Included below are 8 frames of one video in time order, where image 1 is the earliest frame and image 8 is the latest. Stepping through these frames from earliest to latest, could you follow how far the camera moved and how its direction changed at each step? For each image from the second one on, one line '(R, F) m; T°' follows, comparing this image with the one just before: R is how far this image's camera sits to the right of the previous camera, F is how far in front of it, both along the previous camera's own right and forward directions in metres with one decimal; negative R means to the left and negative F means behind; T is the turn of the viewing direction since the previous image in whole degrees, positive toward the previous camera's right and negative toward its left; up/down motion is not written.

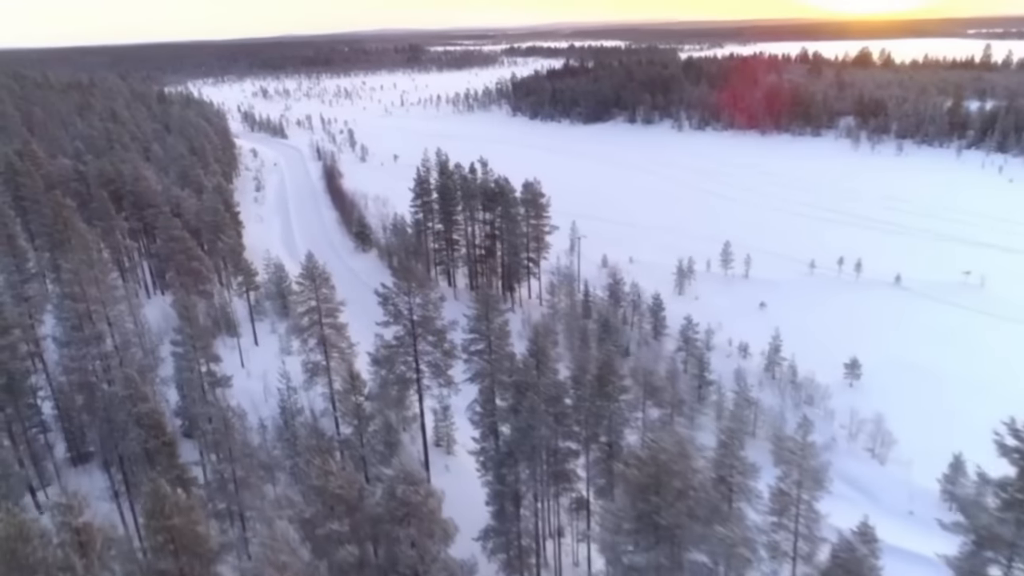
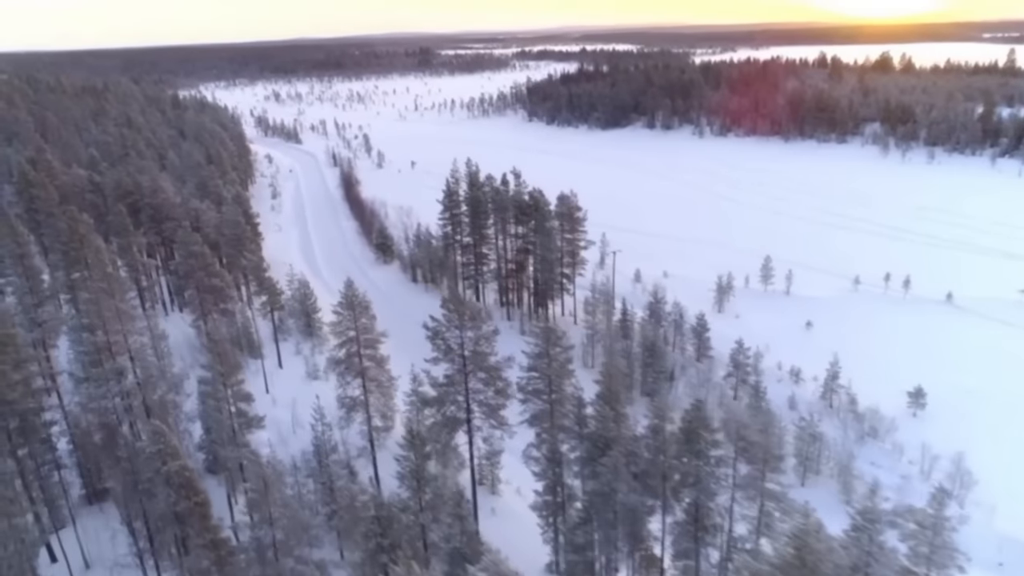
(-1.9, +2.6) m; -1°
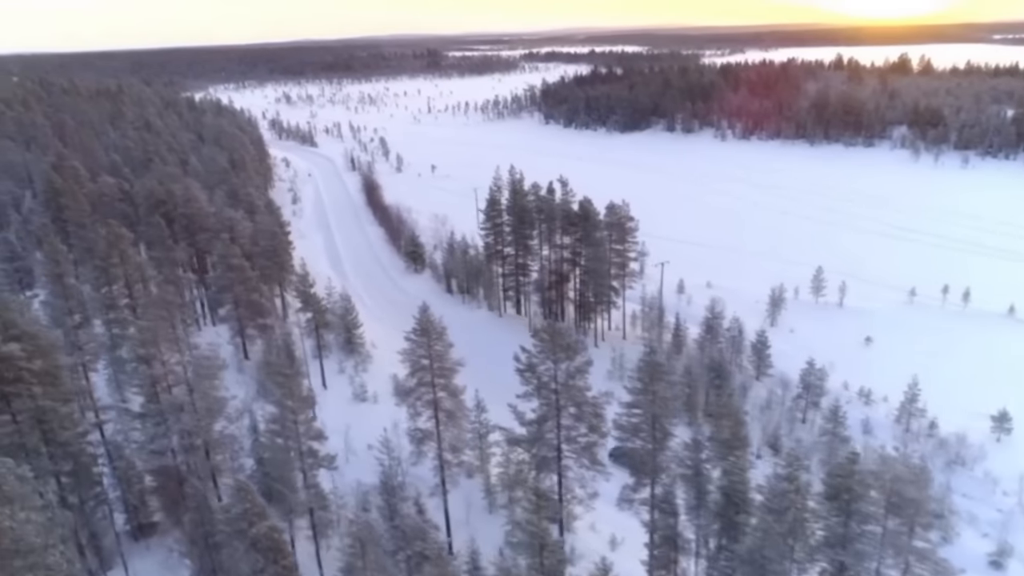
(-3.0, +2.3) m; 0°
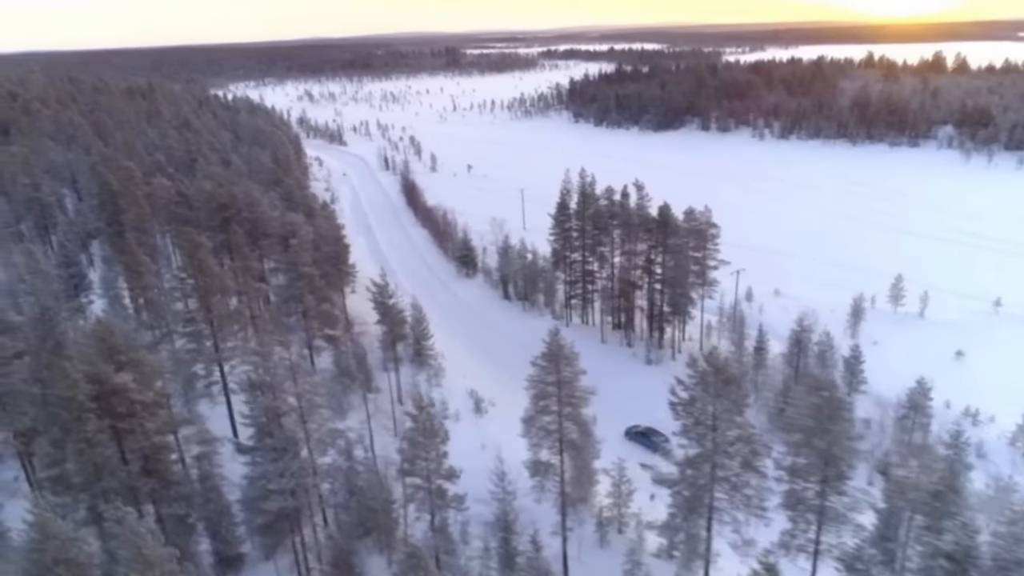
(-4.1, +2.3) m; -1°
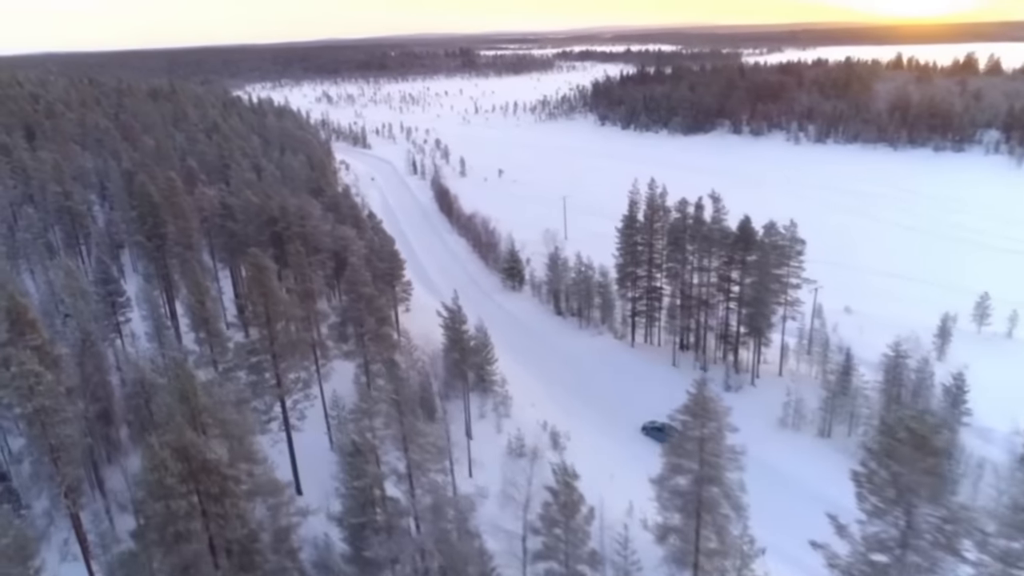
(-3.5, +3.3) m; -1°
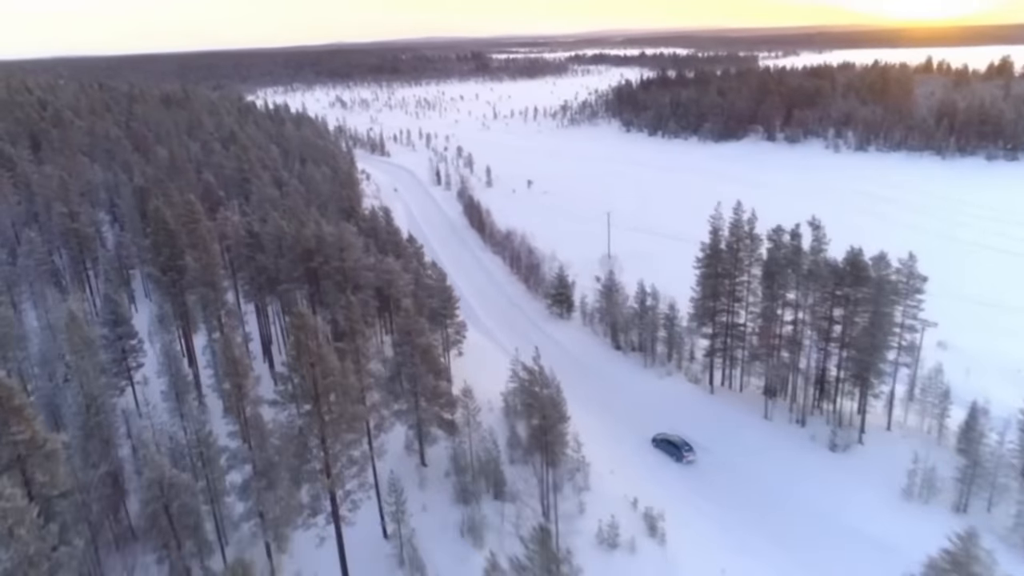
(-3.3, +5.7) m; -1°
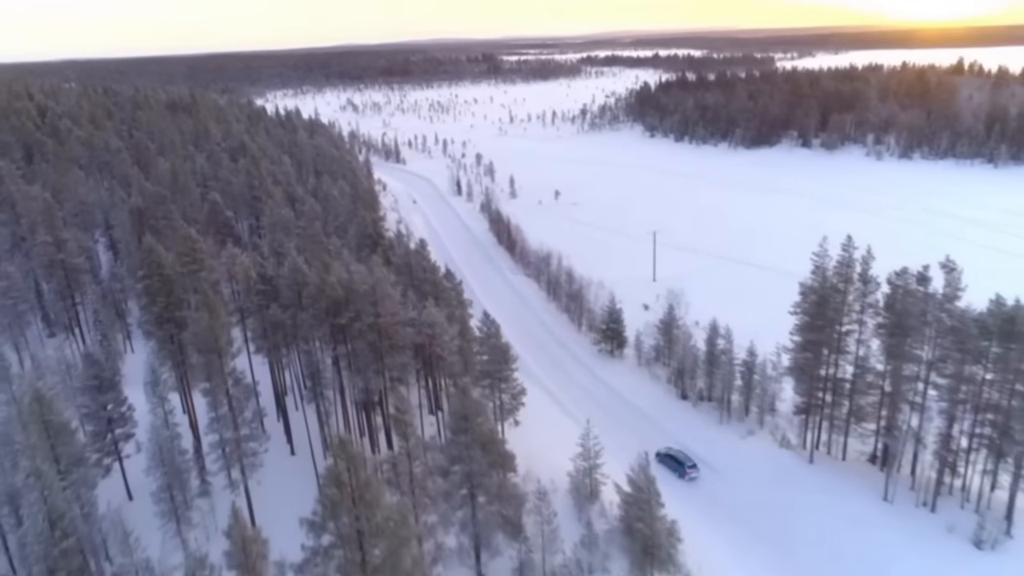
(-2.7, +6.6) m; -1°
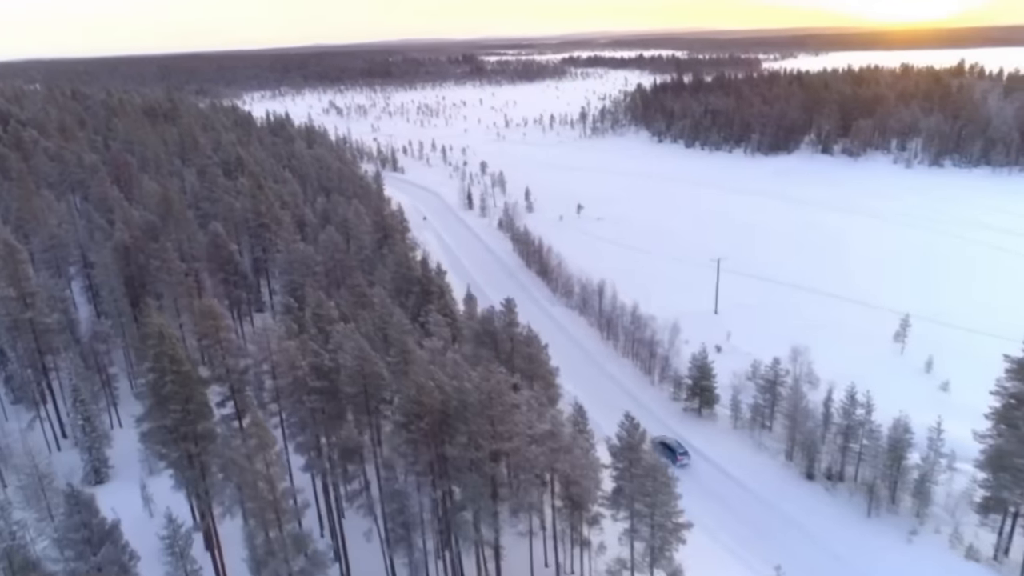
(-5.6, +8.5) m; +2°
